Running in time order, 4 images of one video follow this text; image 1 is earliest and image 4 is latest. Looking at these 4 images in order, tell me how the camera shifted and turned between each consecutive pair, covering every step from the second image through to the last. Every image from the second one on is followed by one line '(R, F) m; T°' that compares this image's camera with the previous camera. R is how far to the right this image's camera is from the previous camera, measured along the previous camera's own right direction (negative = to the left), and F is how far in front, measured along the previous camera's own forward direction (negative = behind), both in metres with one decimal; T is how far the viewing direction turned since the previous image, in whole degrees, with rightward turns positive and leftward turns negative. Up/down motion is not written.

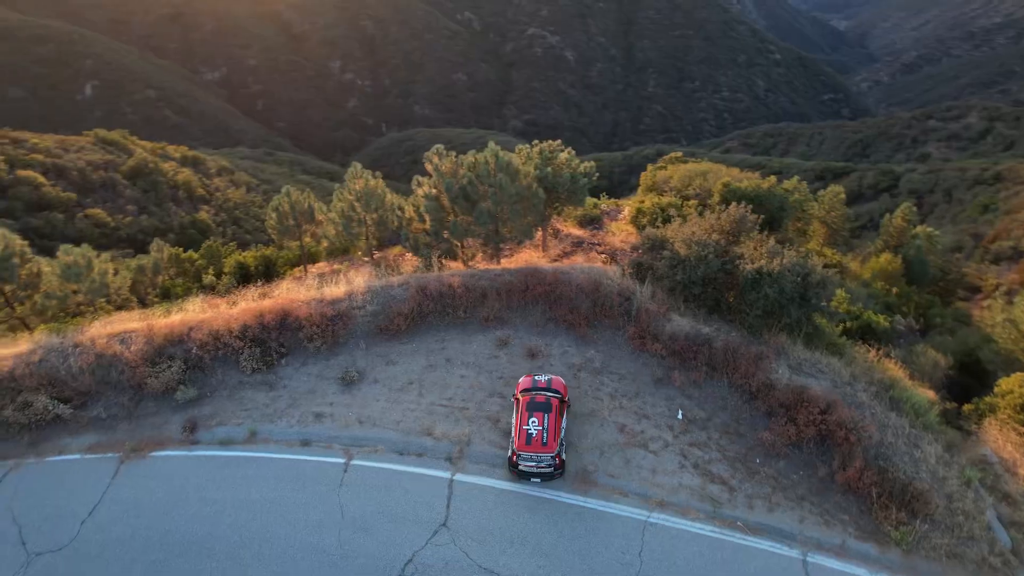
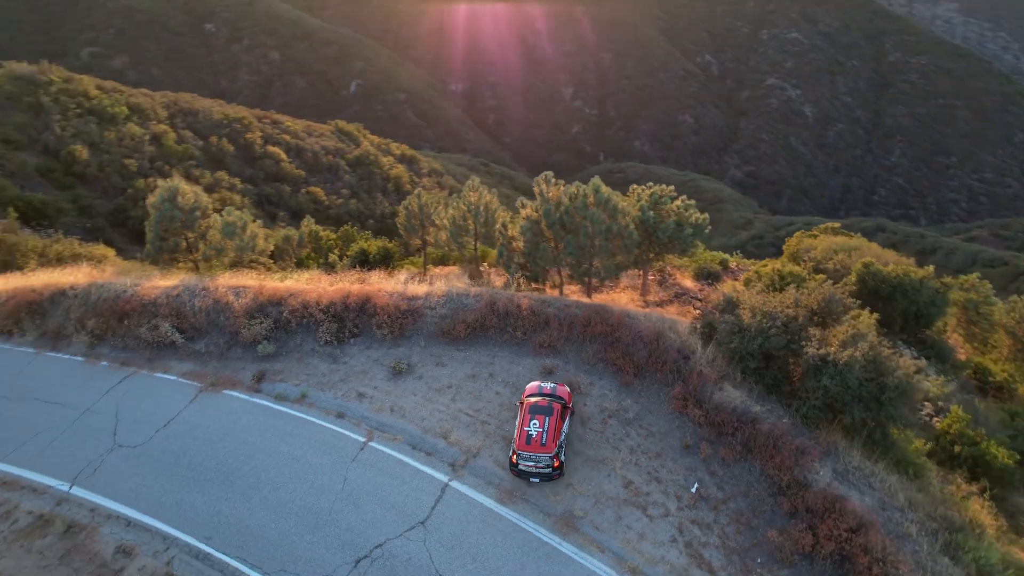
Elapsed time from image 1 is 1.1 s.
(+2.6, +0.1) m; -17°
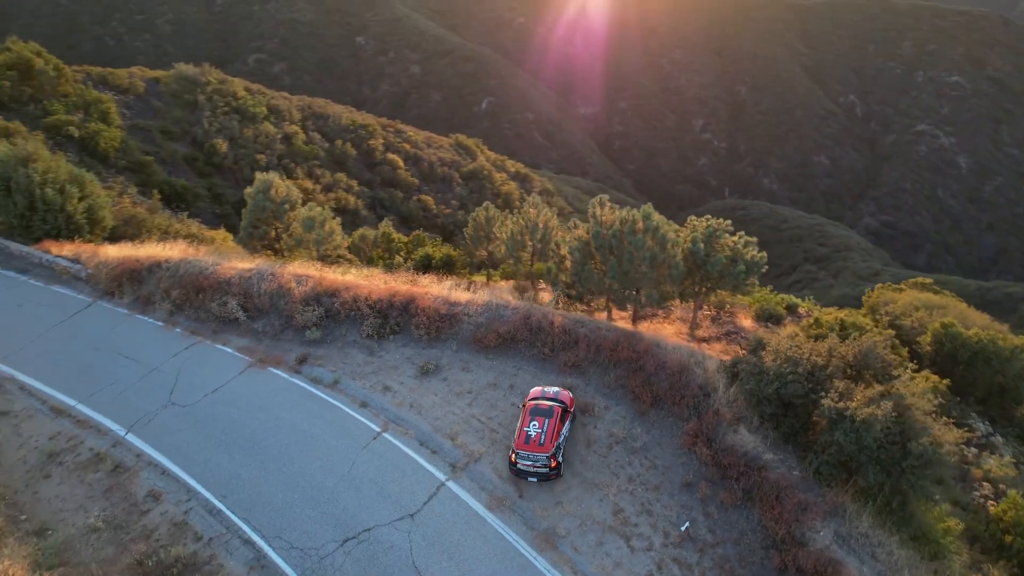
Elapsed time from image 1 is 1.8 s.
(+1.6, -0.1) m; -10°
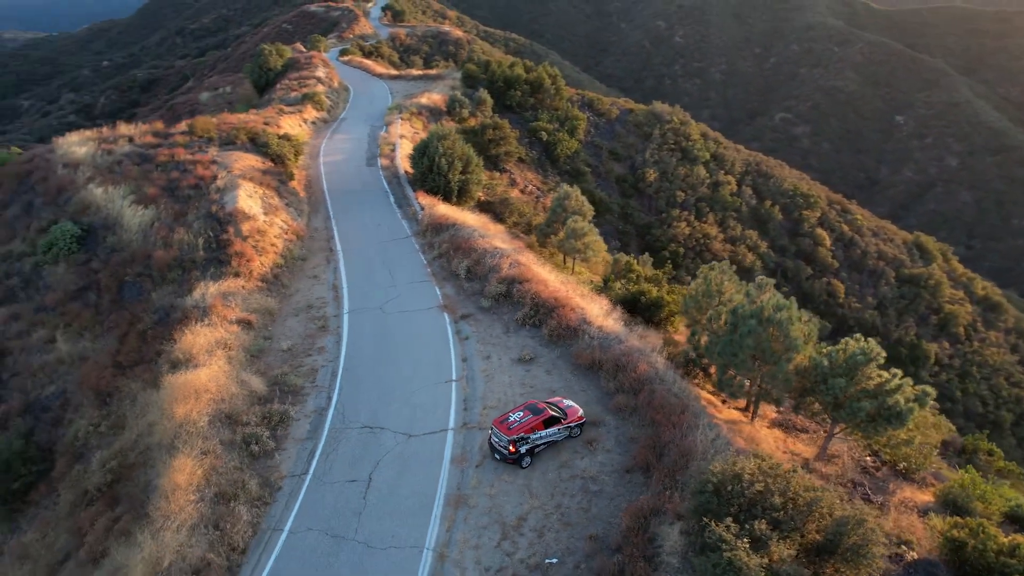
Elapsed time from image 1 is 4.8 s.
(+7.4, +0.9) m; -39°
